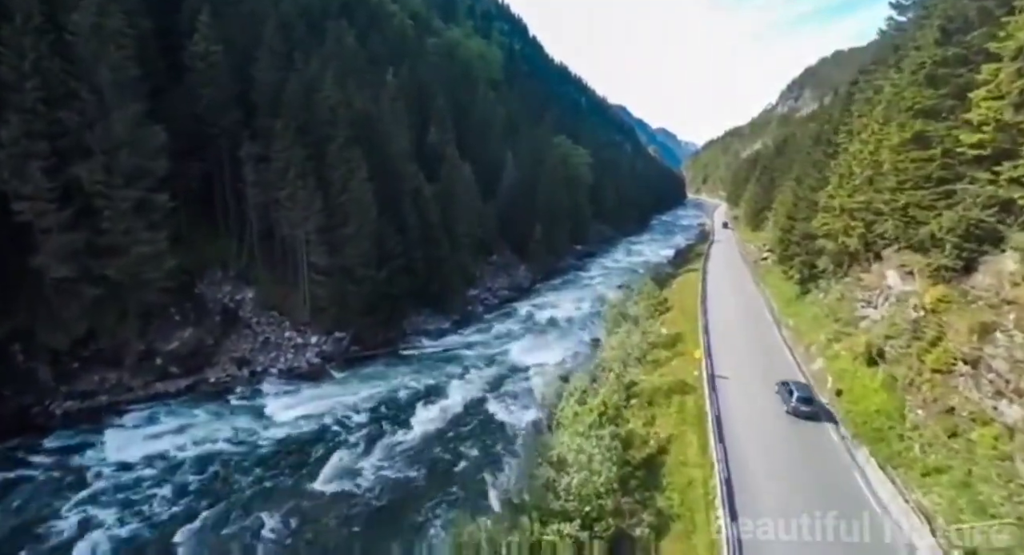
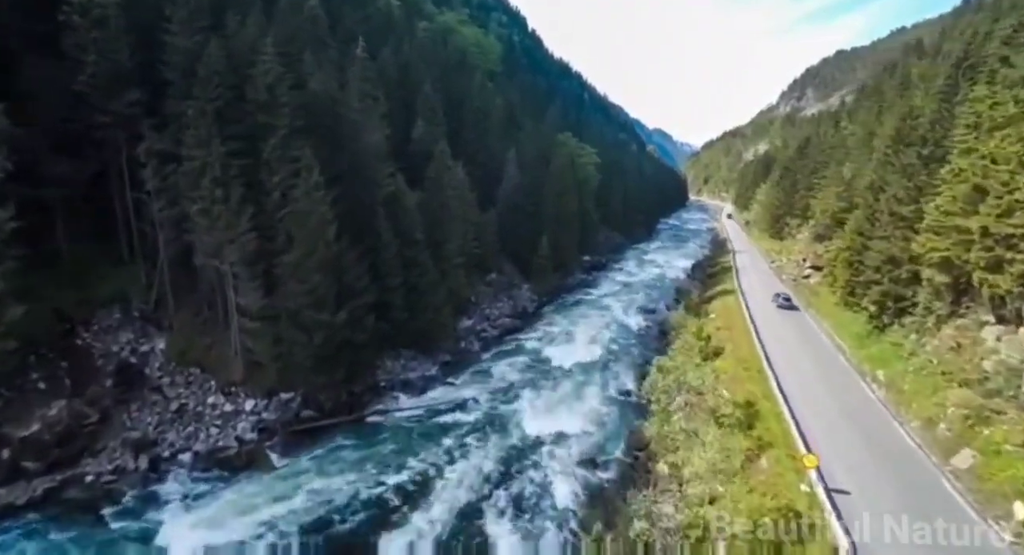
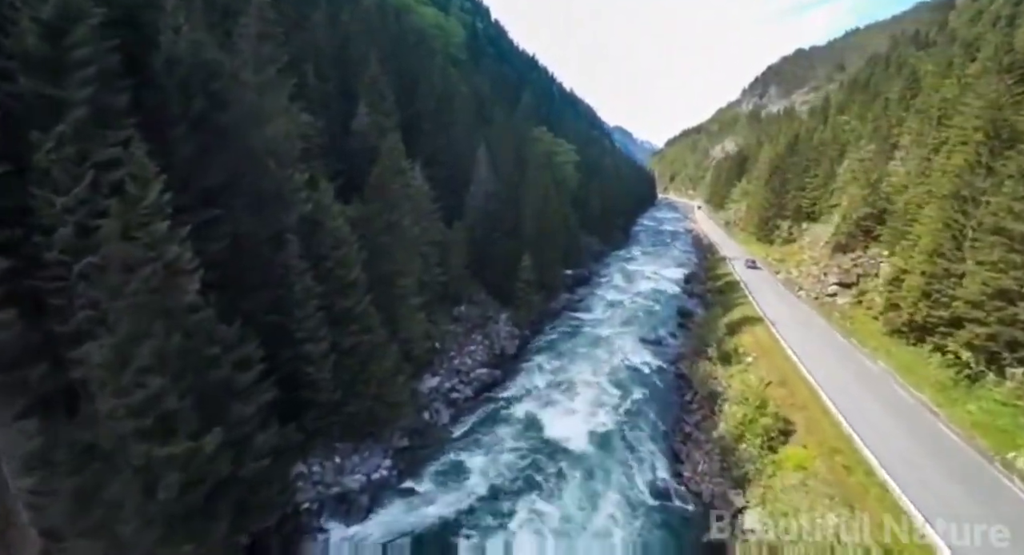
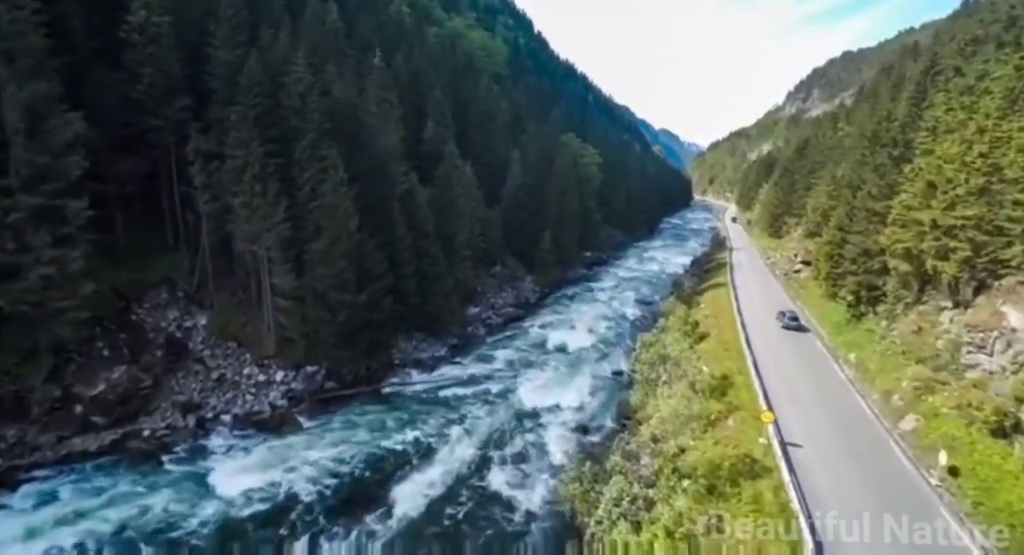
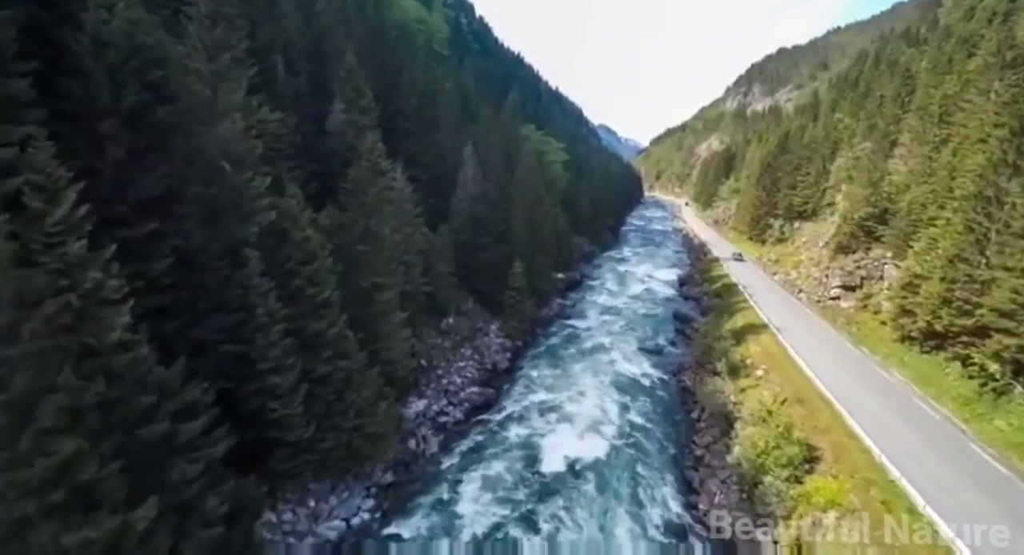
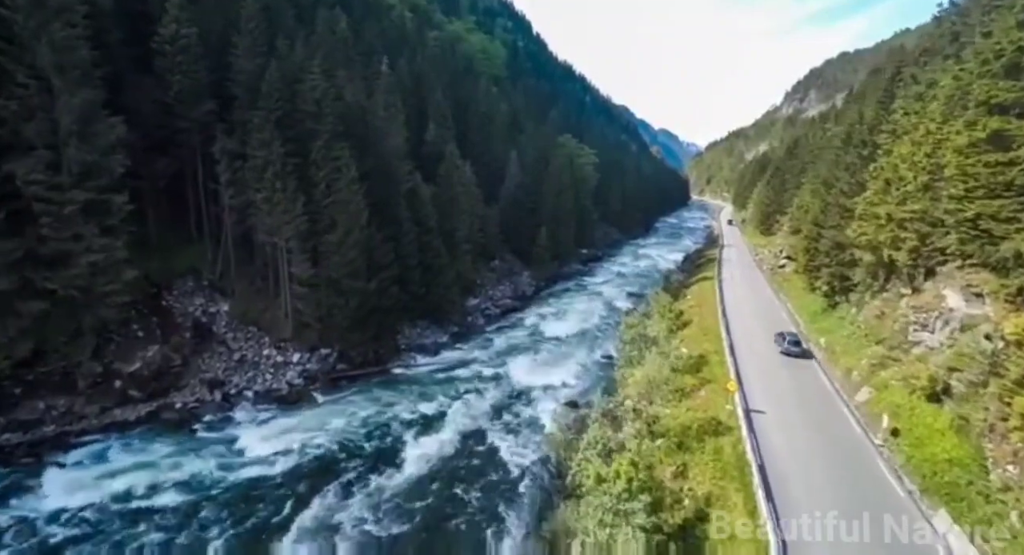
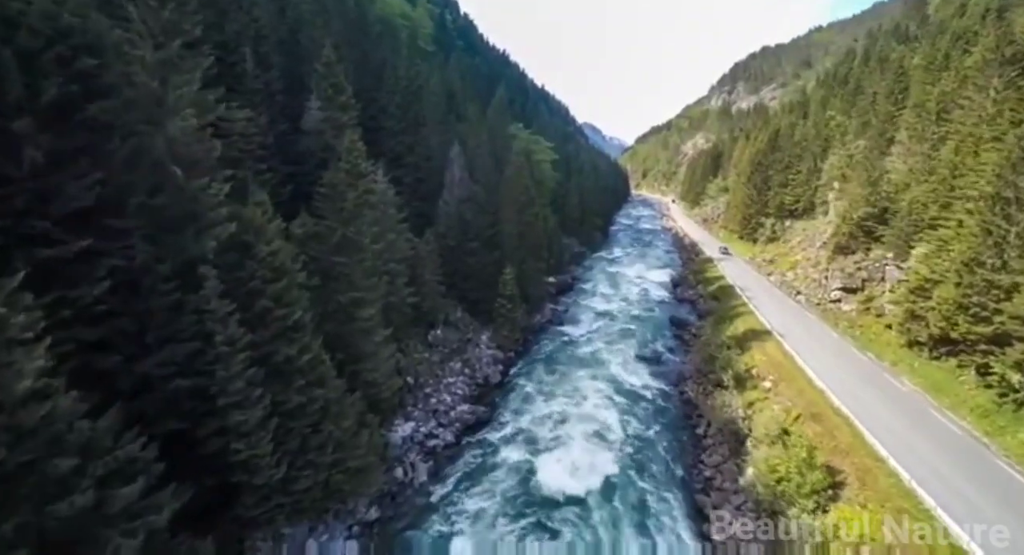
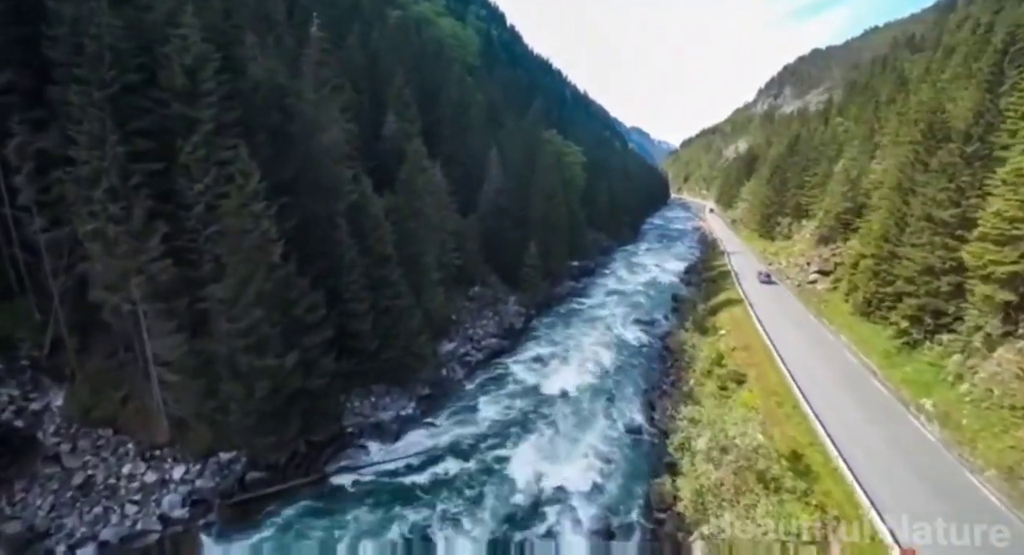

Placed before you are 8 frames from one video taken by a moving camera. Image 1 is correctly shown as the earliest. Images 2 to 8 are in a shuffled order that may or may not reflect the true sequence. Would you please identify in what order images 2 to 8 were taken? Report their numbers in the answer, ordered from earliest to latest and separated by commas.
6, 4, 2, 8, 3, 5, 7
